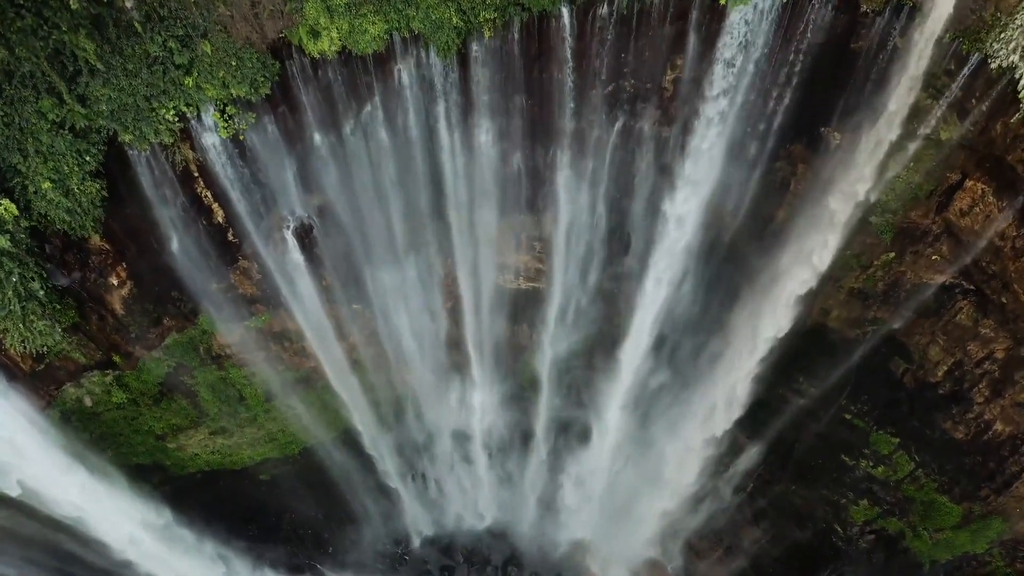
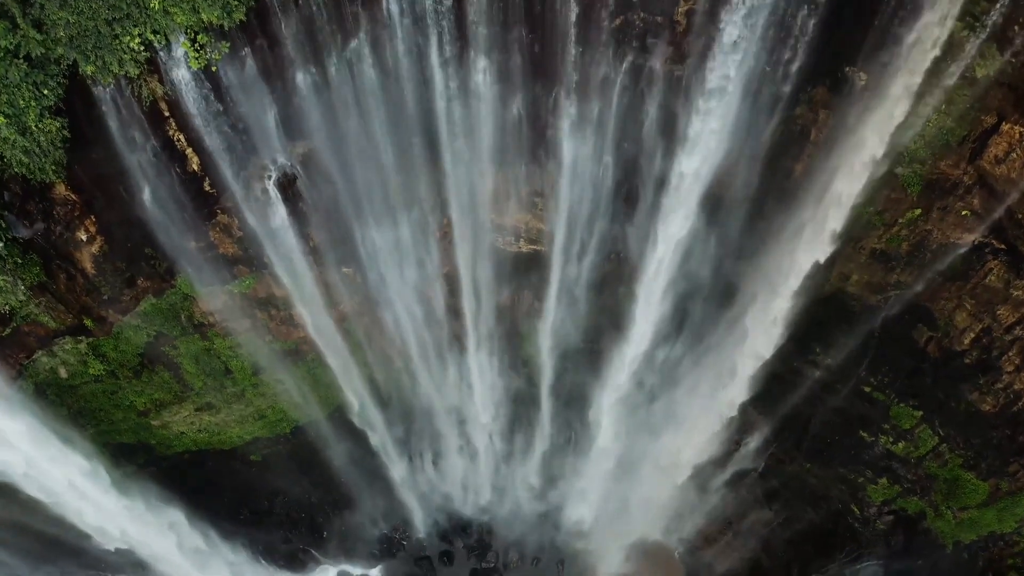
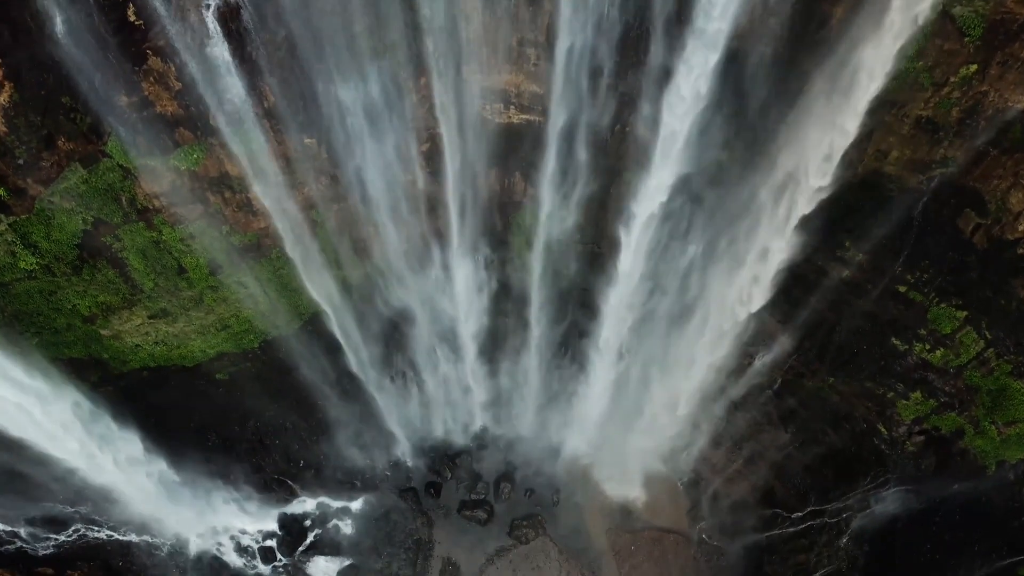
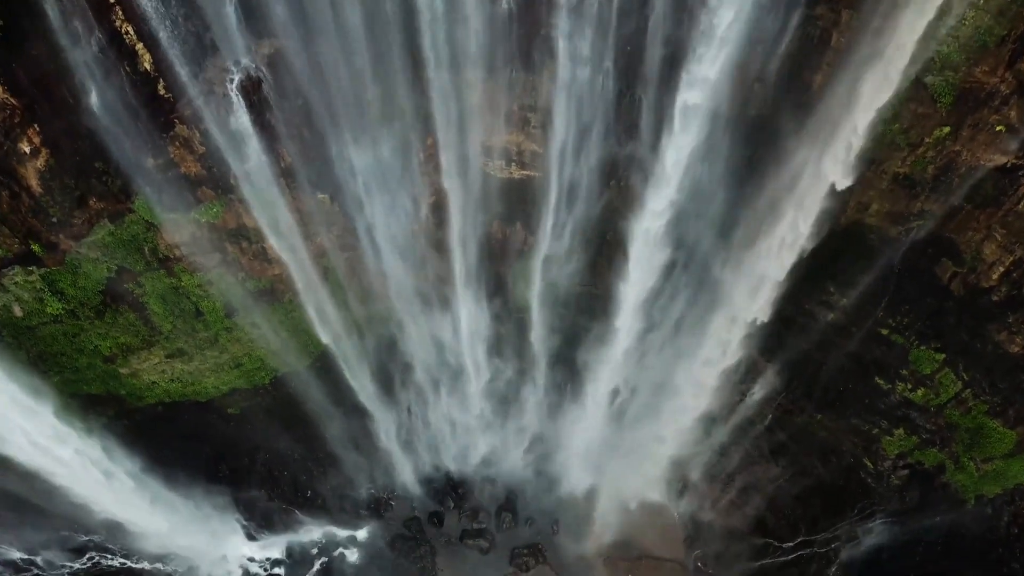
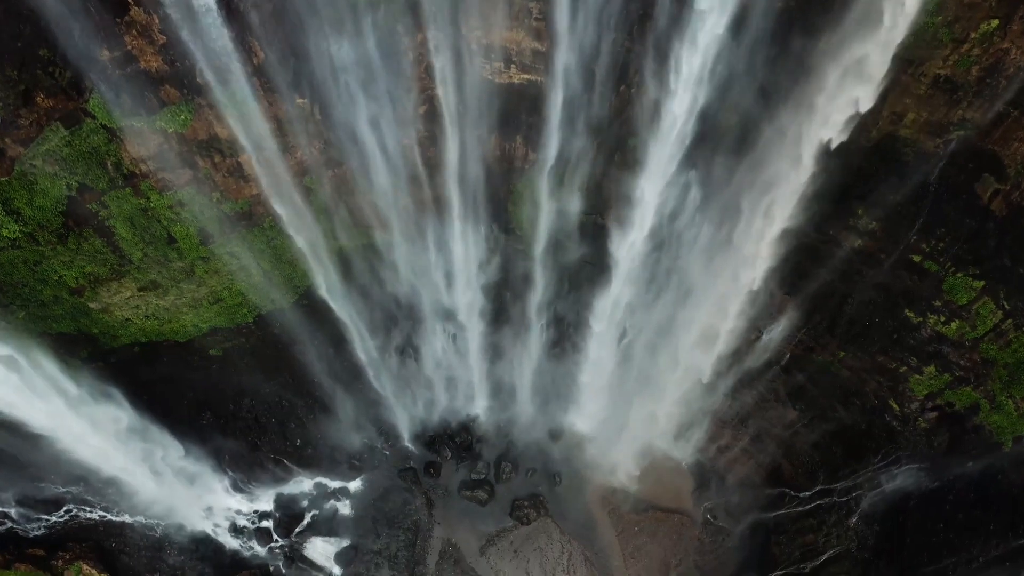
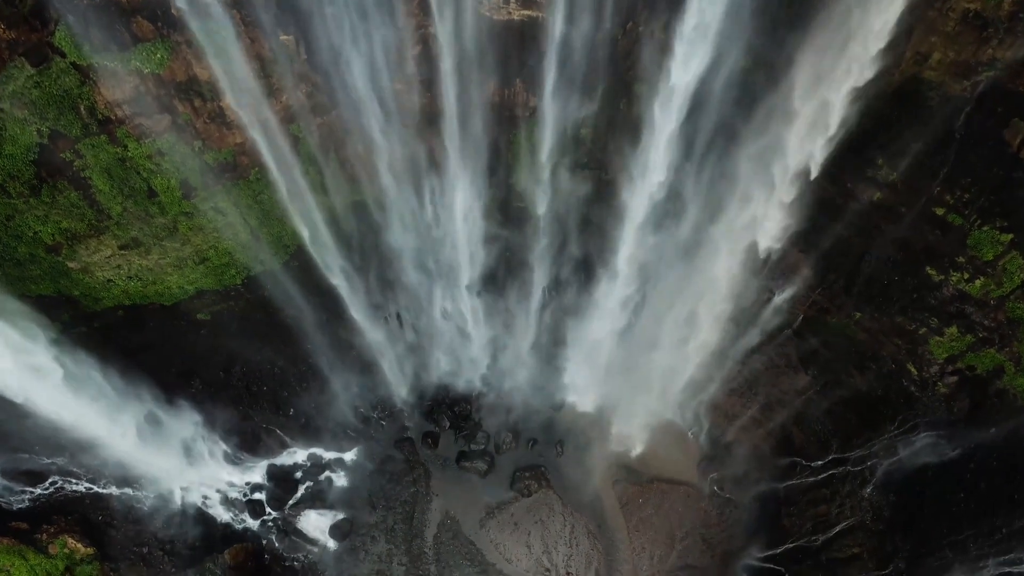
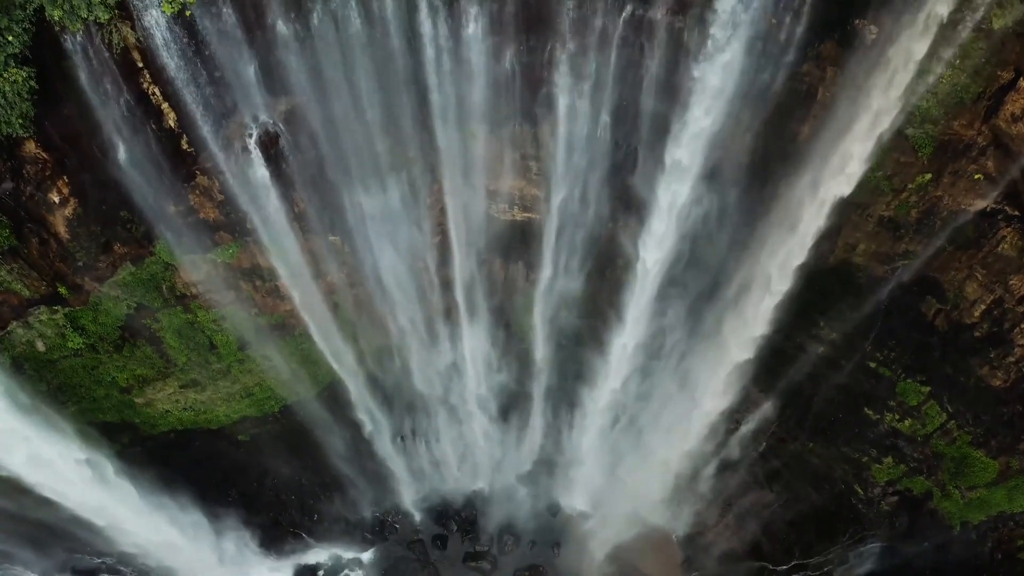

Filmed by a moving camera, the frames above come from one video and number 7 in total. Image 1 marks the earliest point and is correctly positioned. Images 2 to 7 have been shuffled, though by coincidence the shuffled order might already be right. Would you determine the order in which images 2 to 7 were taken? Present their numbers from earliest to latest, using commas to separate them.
2, 7, 4, 3, 5, 6
